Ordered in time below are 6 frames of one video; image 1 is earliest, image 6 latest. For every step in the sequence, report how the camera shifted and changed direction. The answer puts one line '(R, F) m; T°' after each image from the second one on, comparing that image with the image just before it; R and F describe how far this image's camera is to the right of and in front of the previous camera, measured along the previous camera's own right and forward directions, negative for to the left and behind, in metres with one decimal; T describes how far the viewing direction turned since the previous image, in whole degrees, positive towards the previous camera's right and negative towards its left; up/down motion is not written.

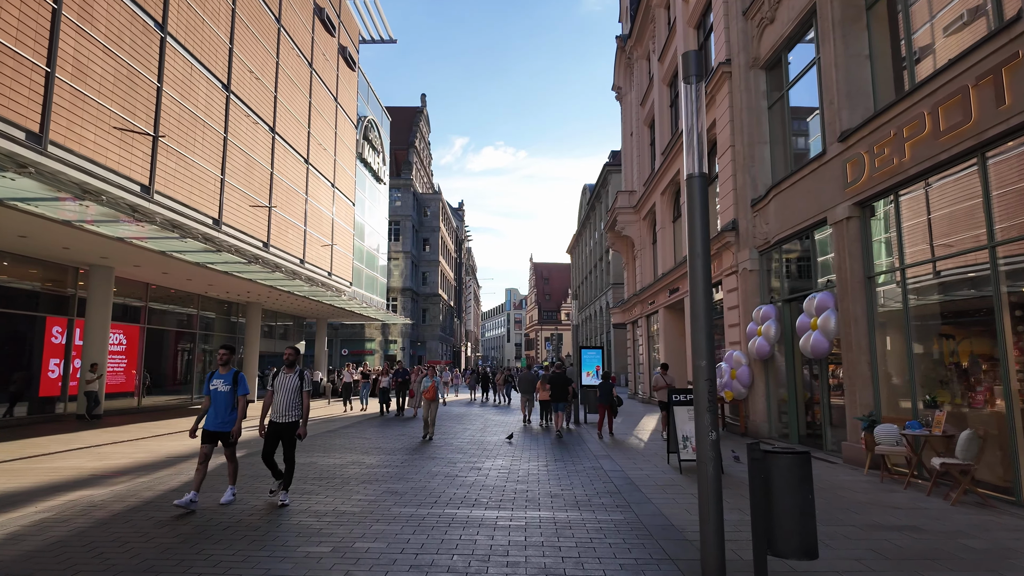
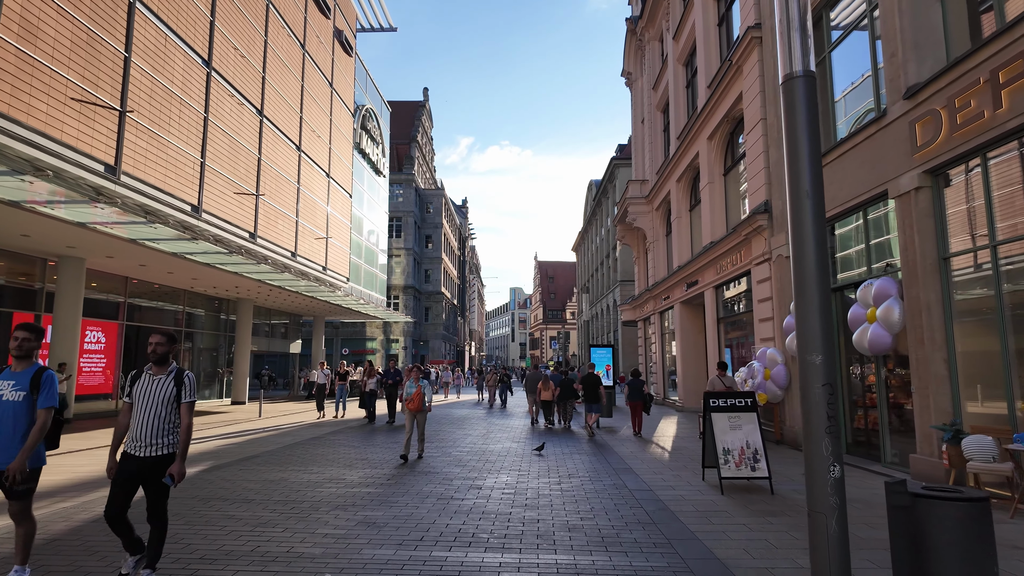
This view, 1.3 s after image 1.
(0.0, +1.5) m; 0°
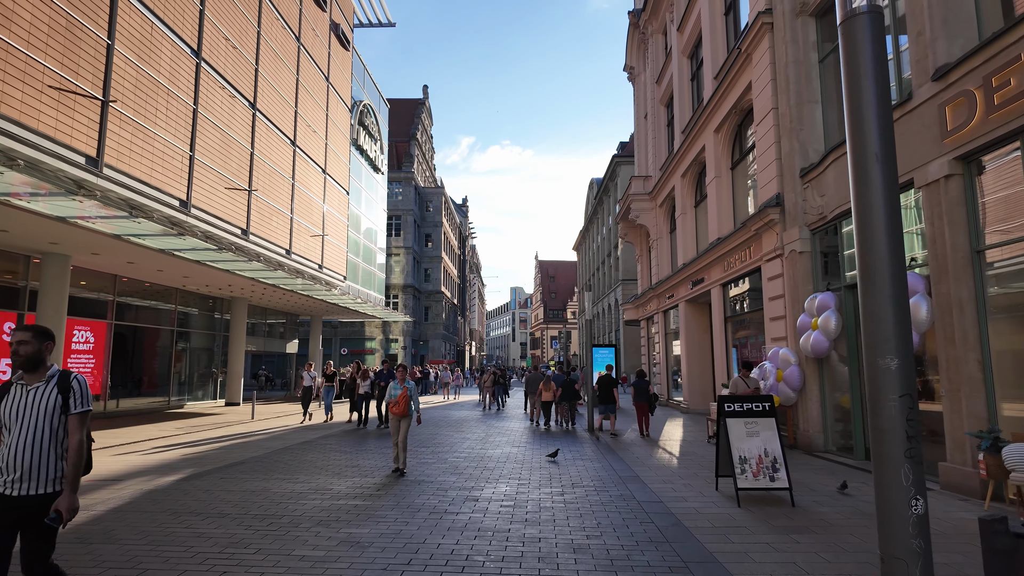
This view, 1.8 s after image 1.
(0.0, +0.6) m; 0°
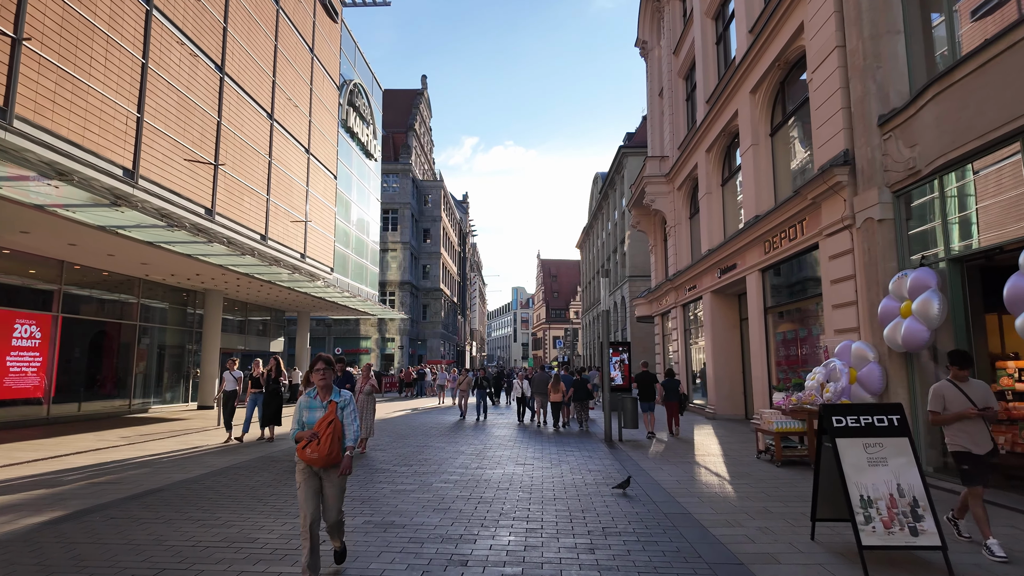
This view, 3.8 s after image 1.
(0.0, +2.4) m; 0°
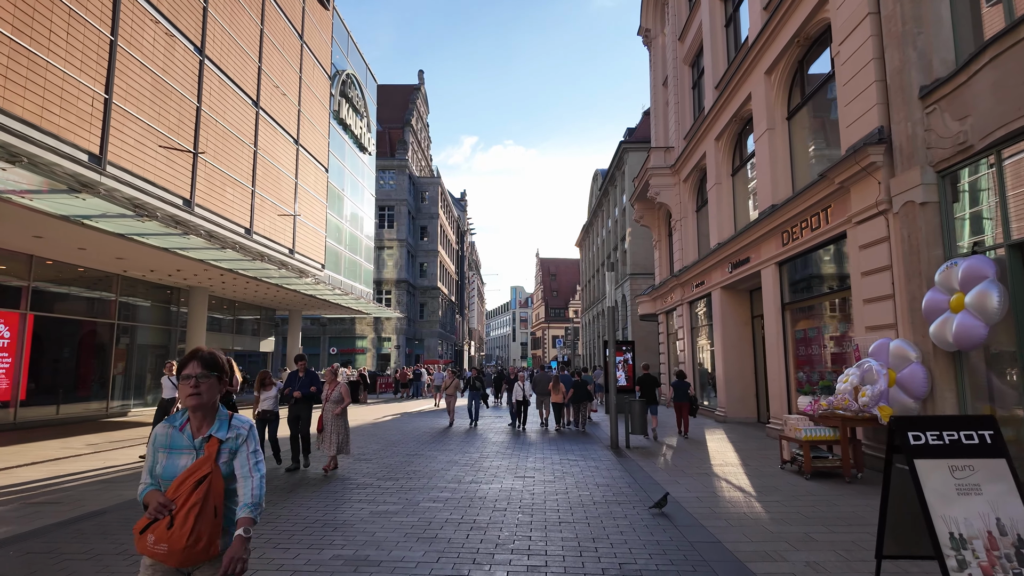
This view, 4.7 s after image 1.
(0.0, +1.0) m; 0°
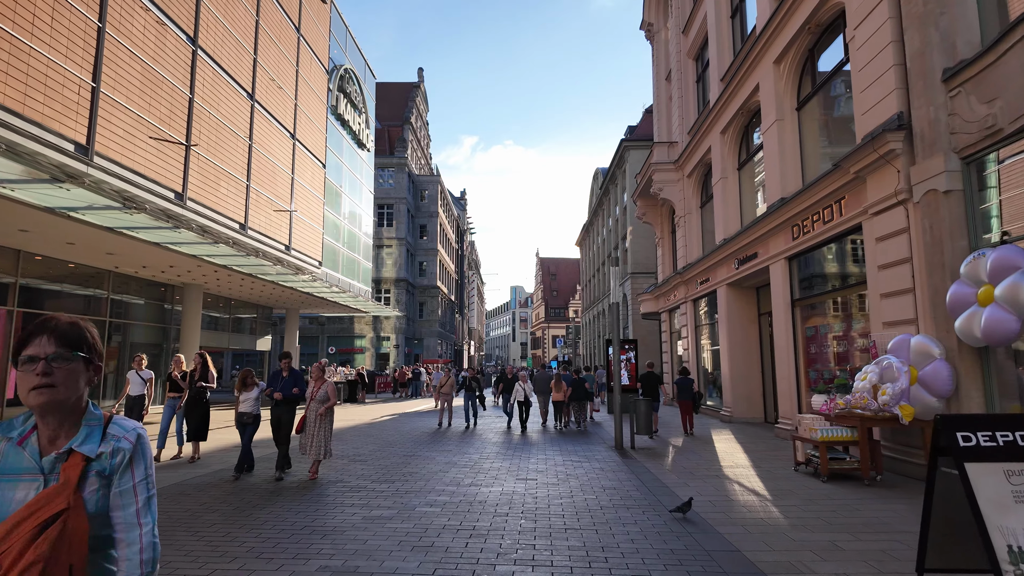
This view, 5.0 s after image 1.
(0.0, +0.4) m; 0°
